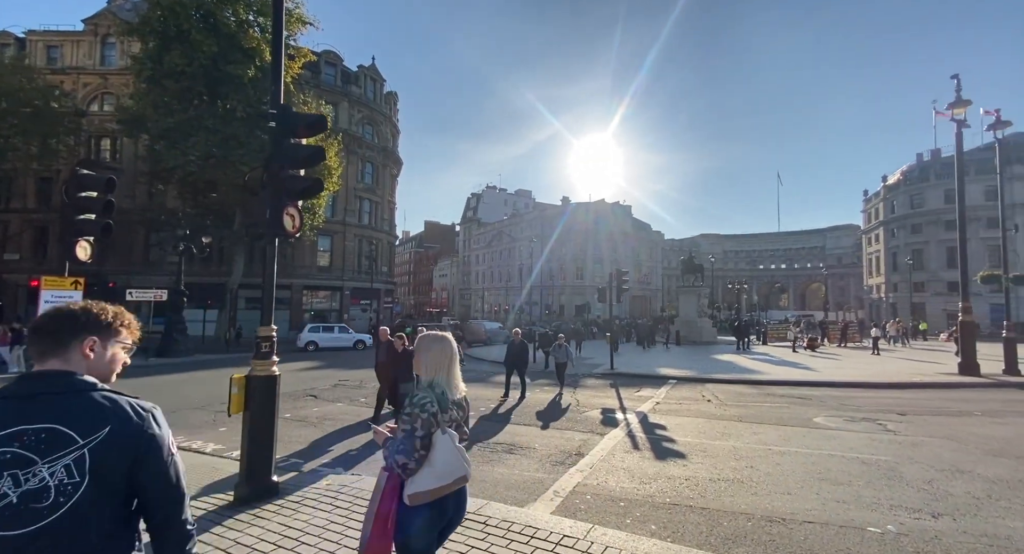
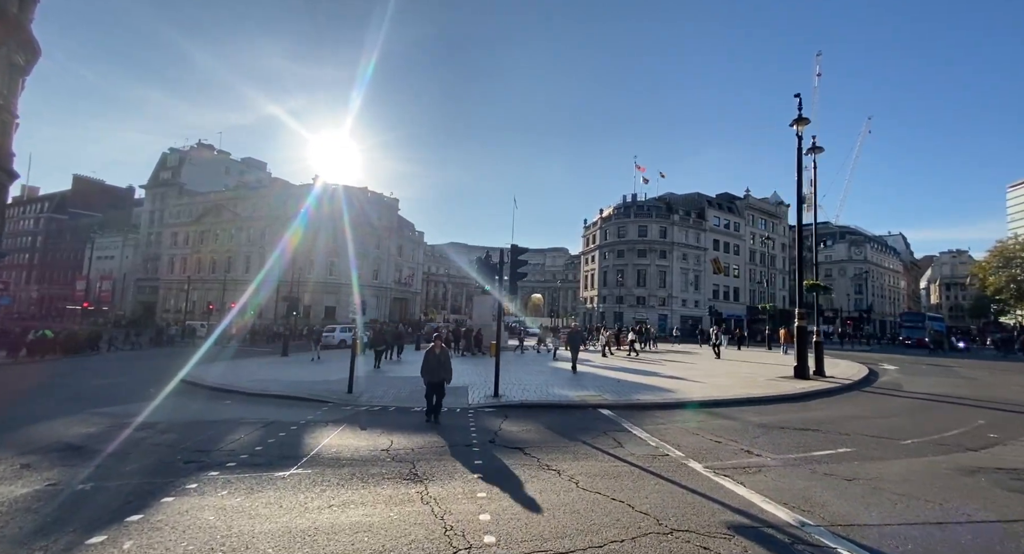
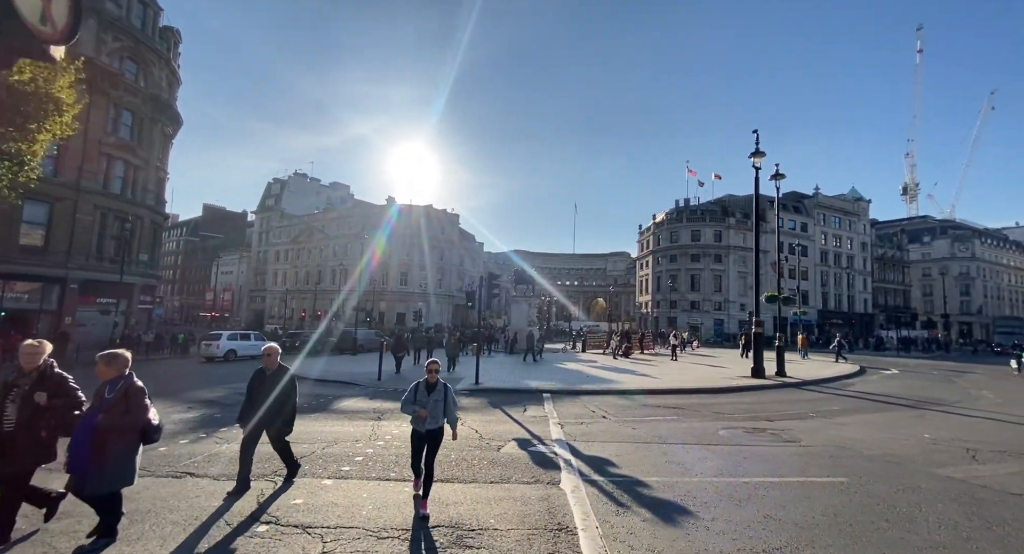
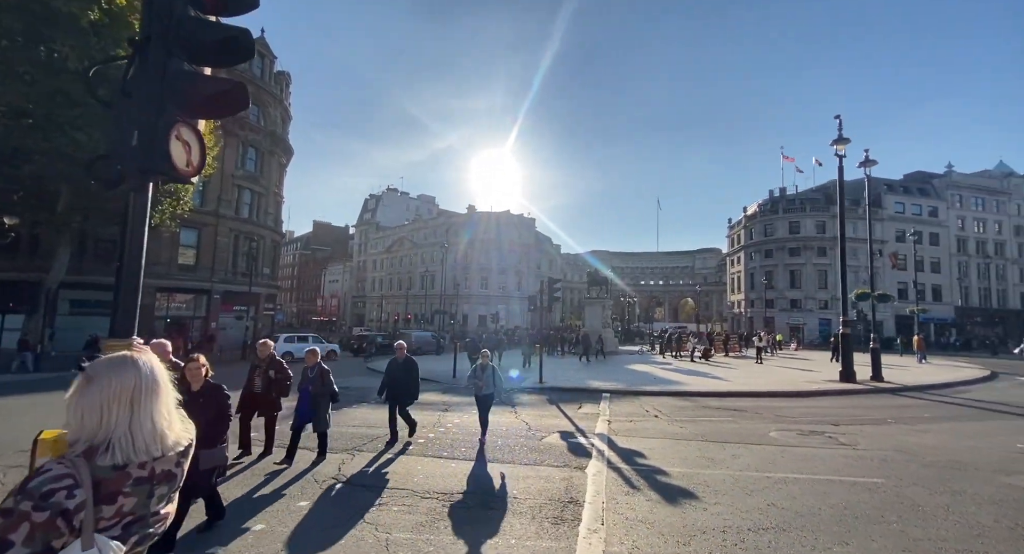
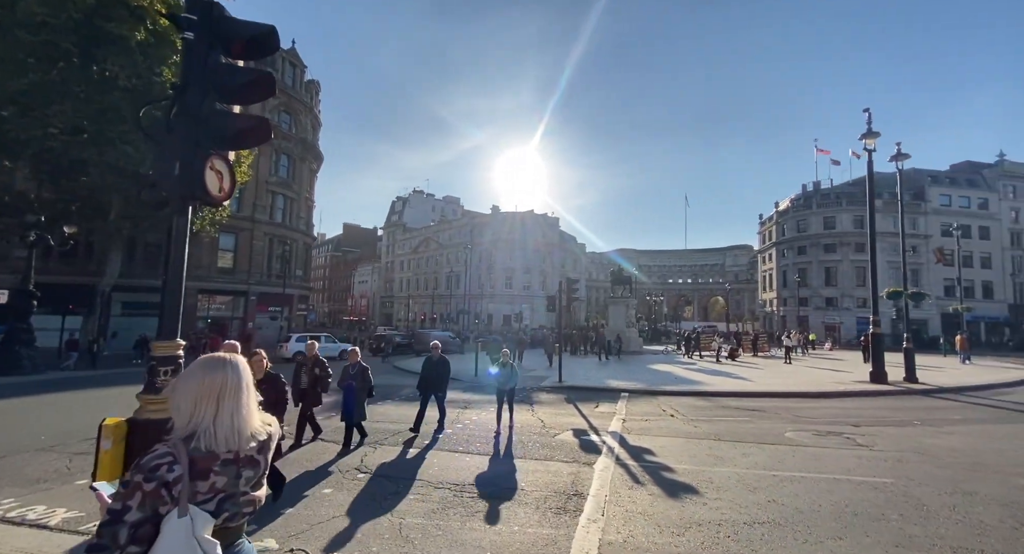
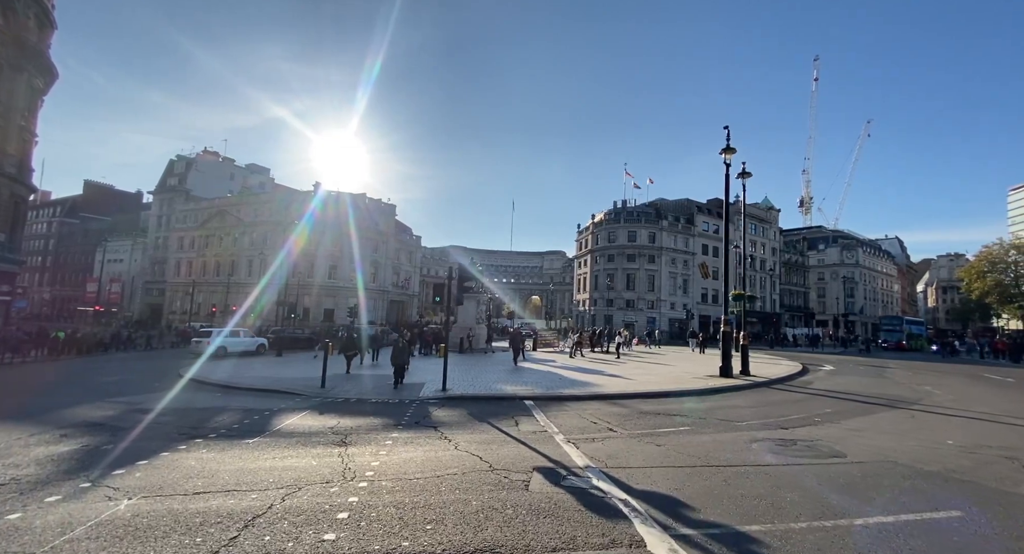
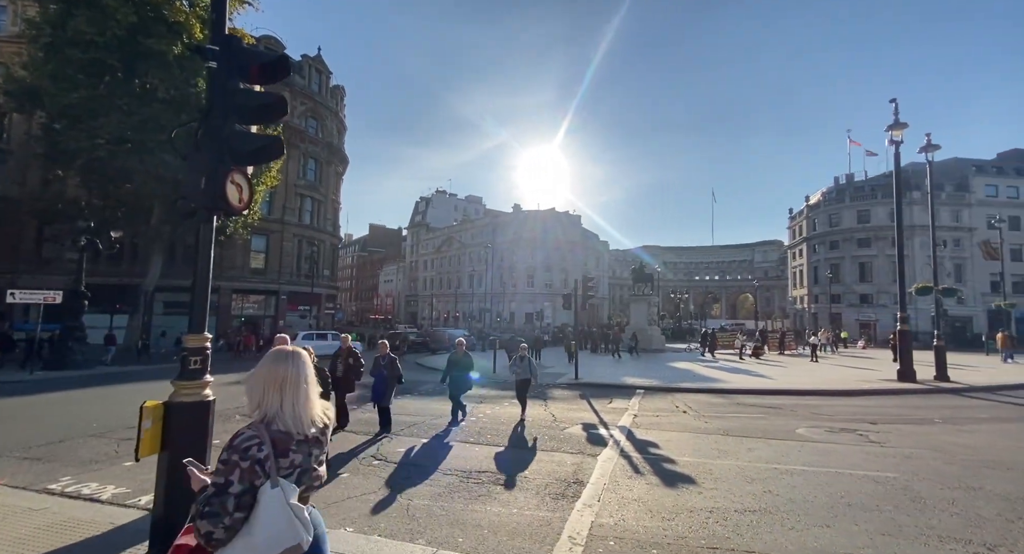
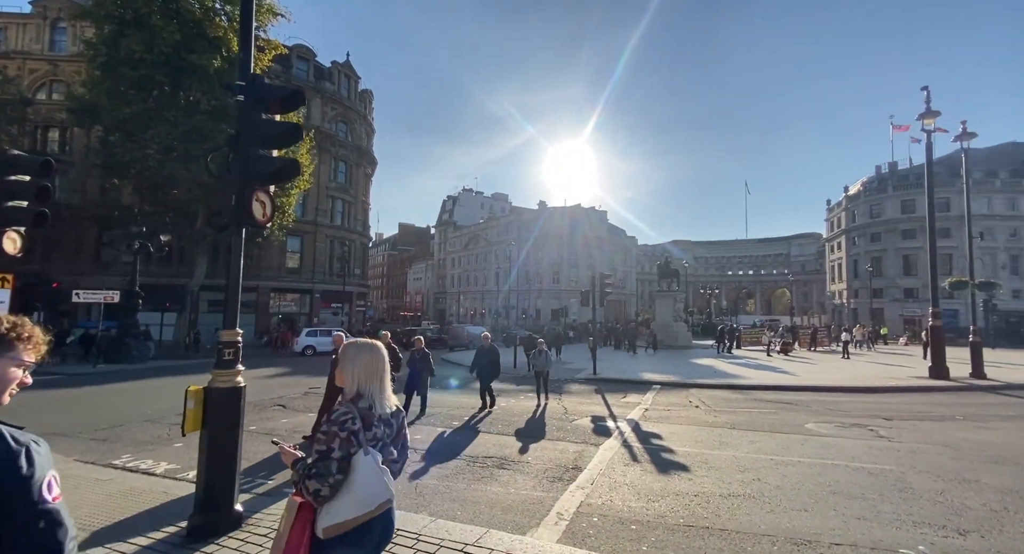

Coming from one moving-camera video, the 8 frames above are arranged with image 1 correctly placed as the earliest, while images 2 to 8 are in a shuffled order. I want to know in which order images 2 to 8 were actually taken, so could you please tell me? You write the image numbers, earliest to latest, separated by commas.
8, 7, 5, 4, 3, 6, 2
